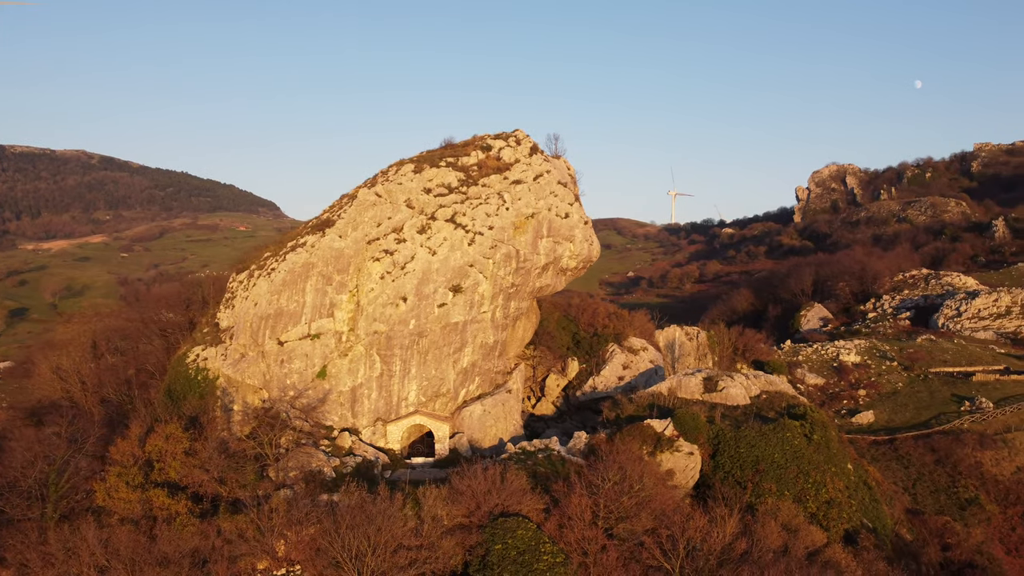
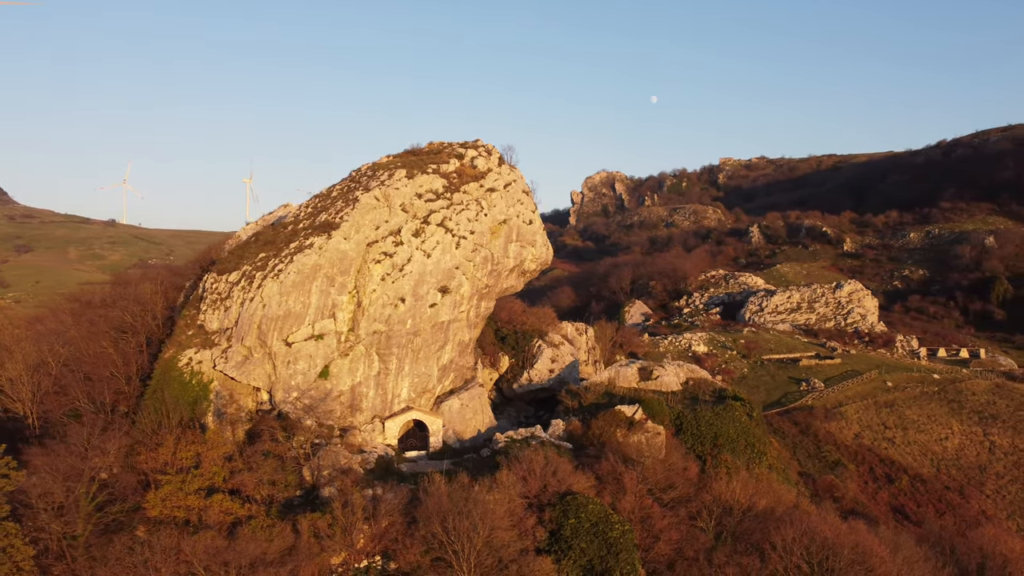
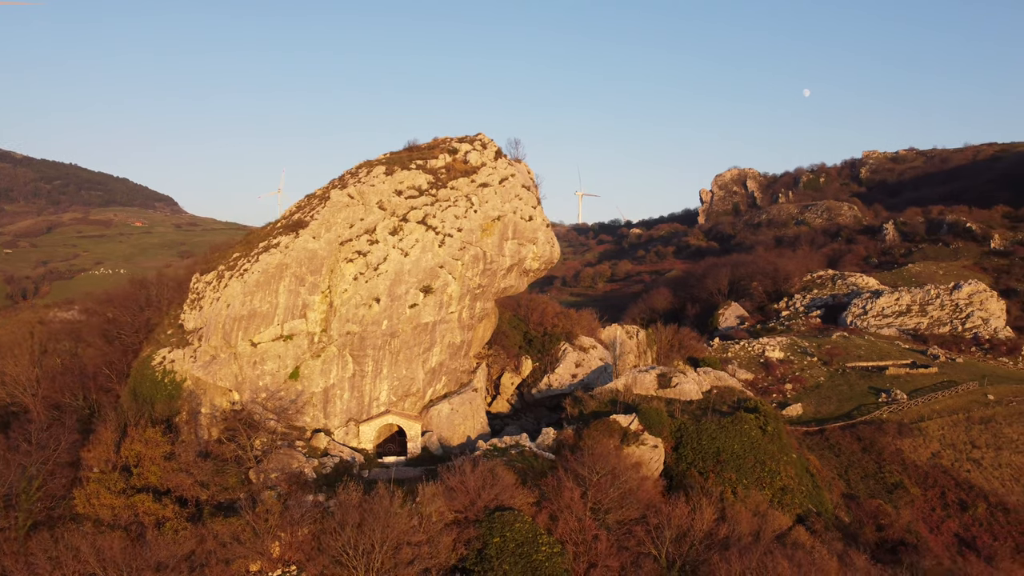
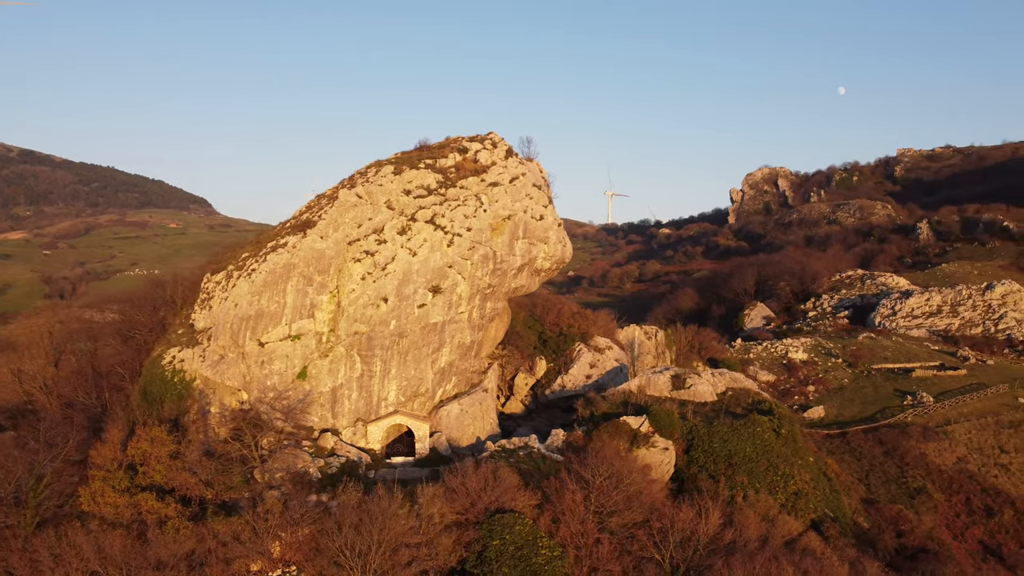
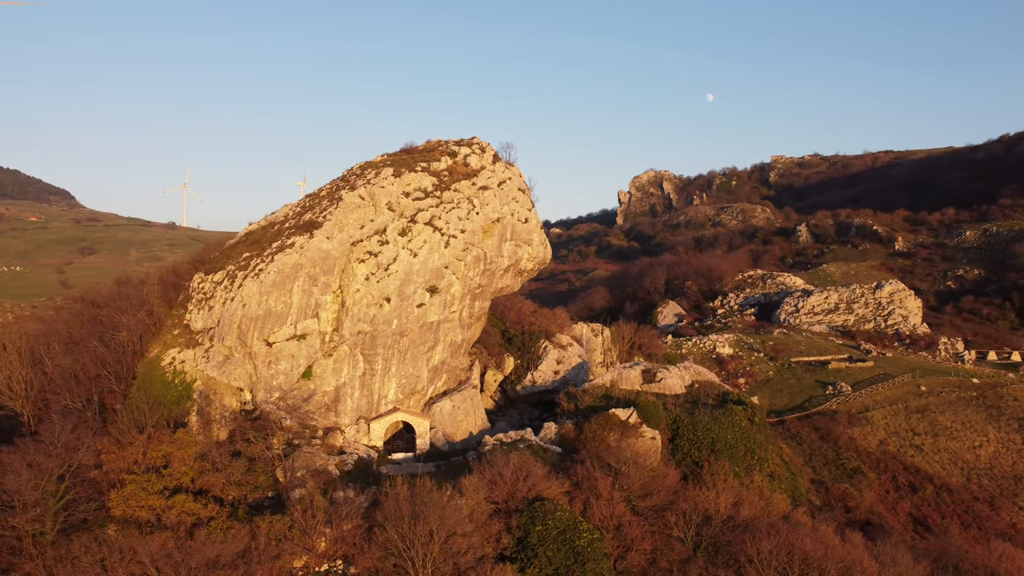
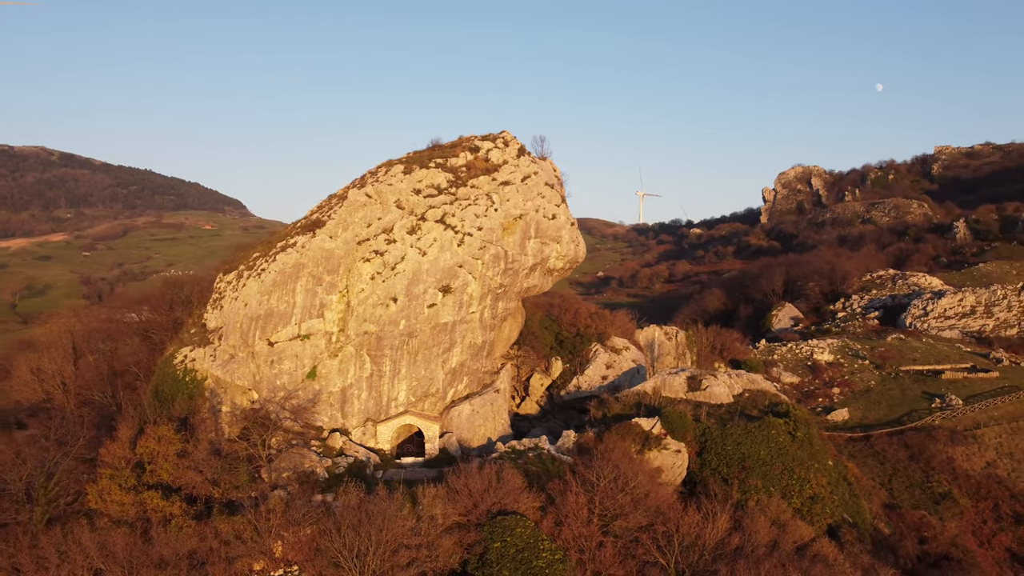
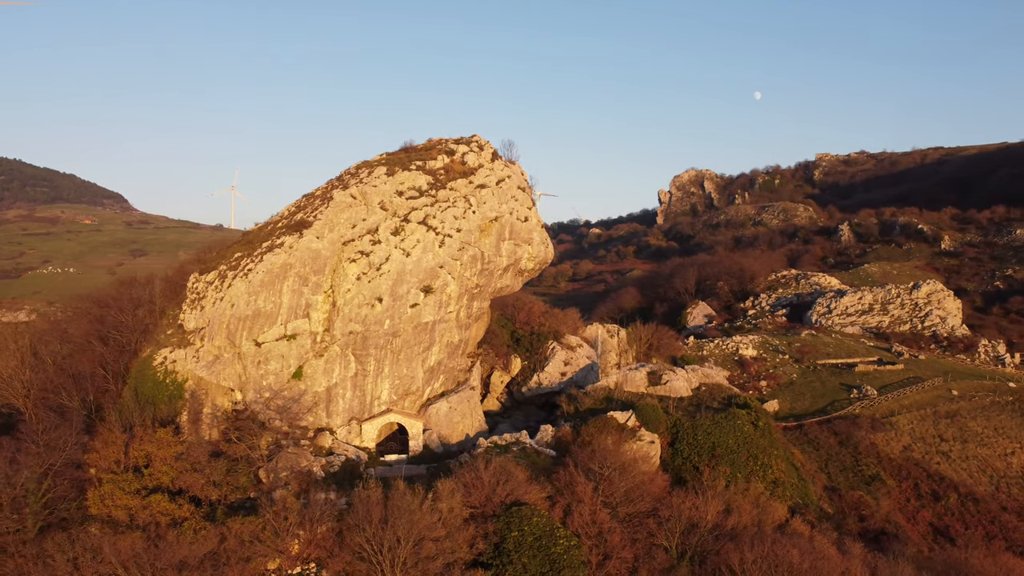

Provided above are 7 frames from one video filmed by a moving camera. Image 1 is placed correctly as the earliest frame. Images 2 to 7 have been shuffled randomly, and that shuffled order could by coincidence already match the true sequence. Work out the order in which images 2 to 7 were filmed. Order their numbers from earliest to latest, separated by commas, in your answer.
6, 4, 3, 7, 5, 2
